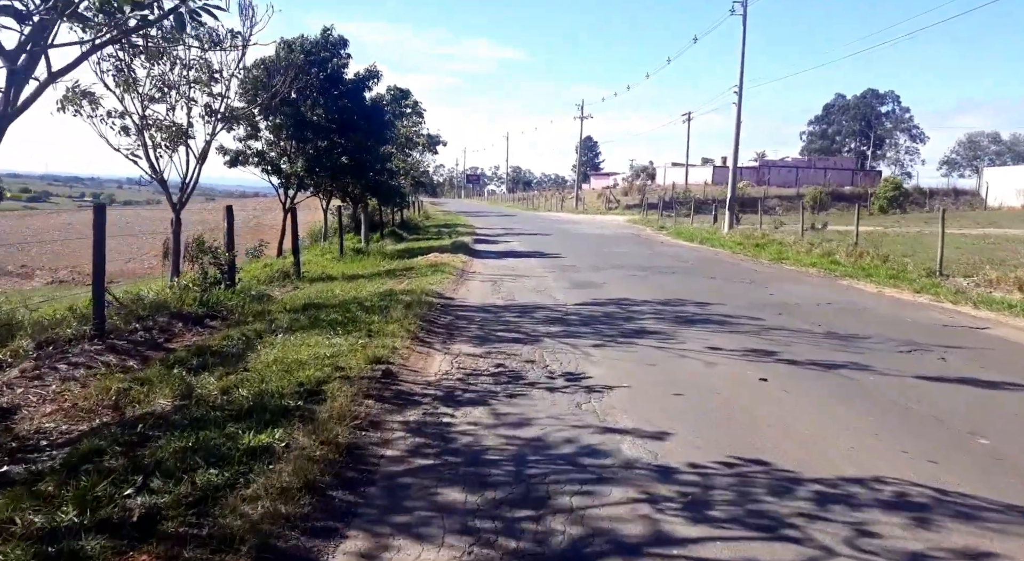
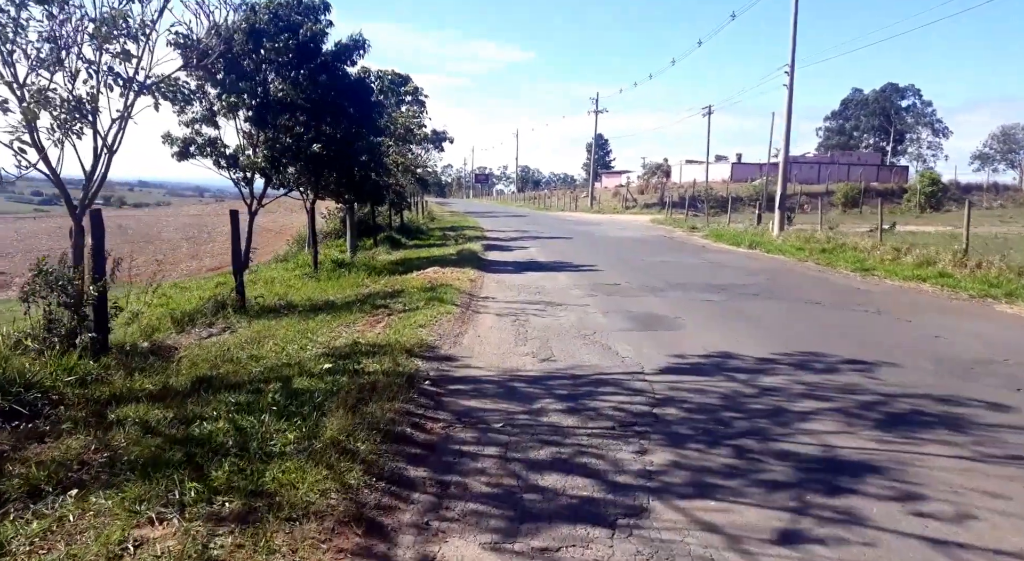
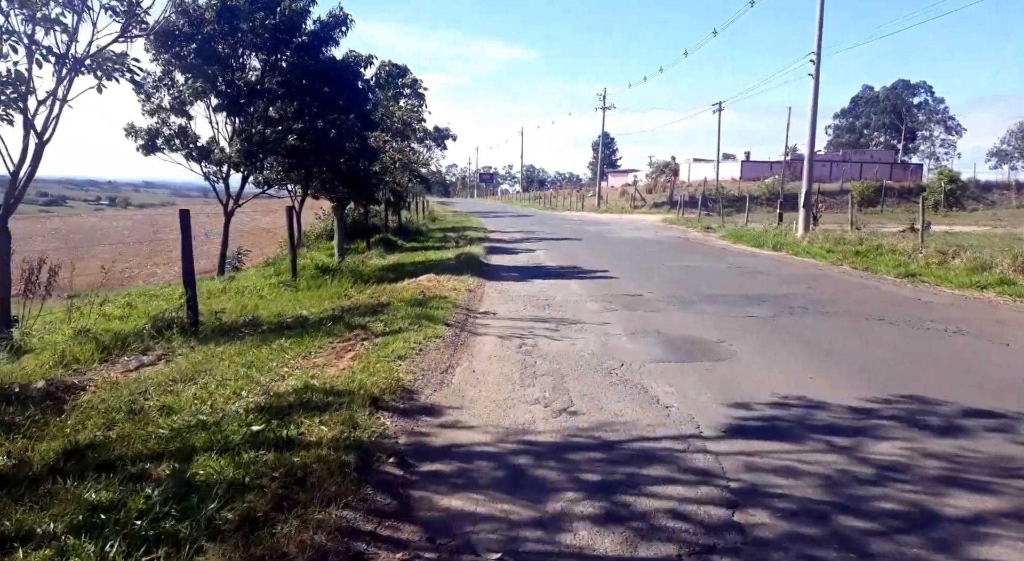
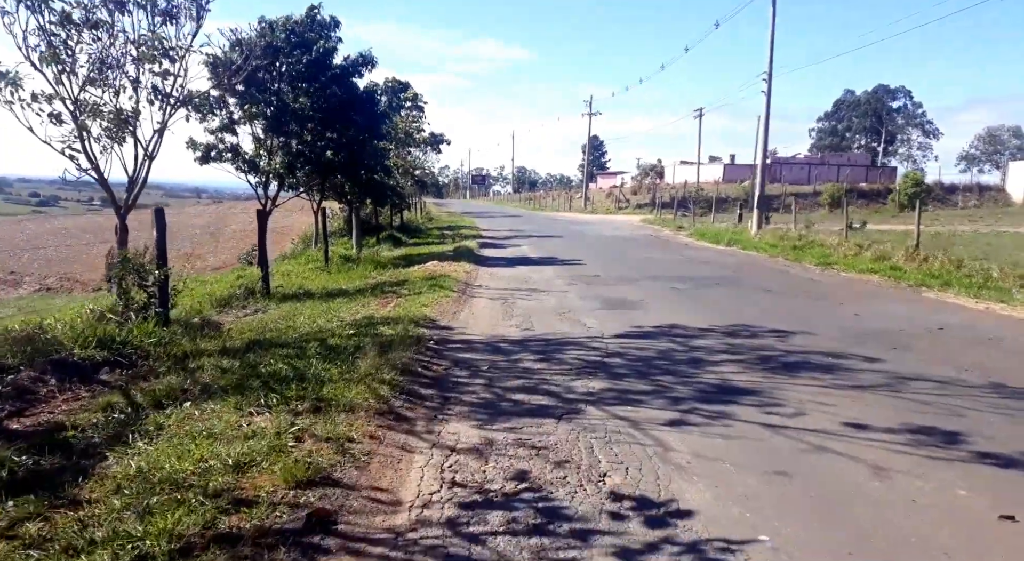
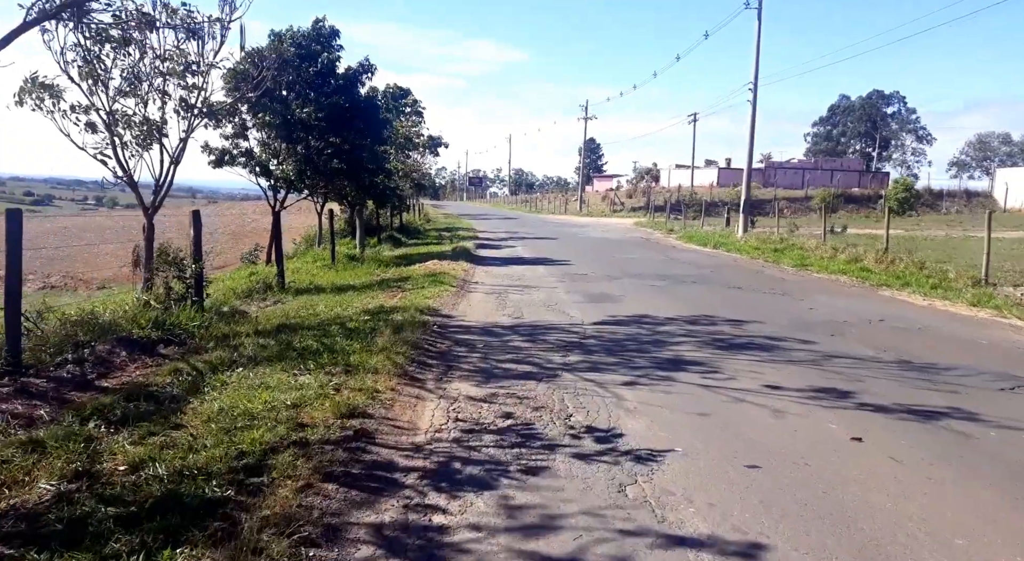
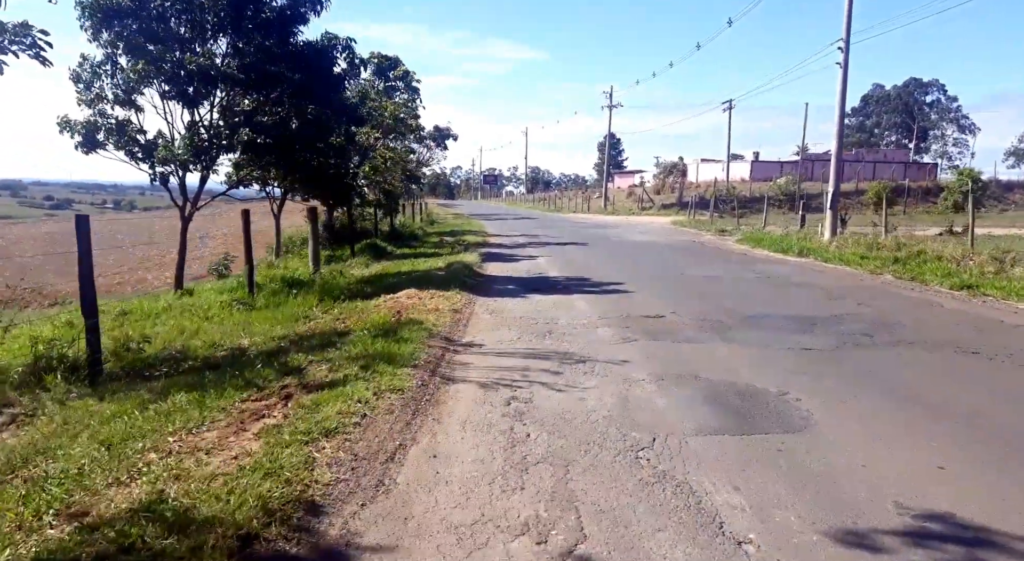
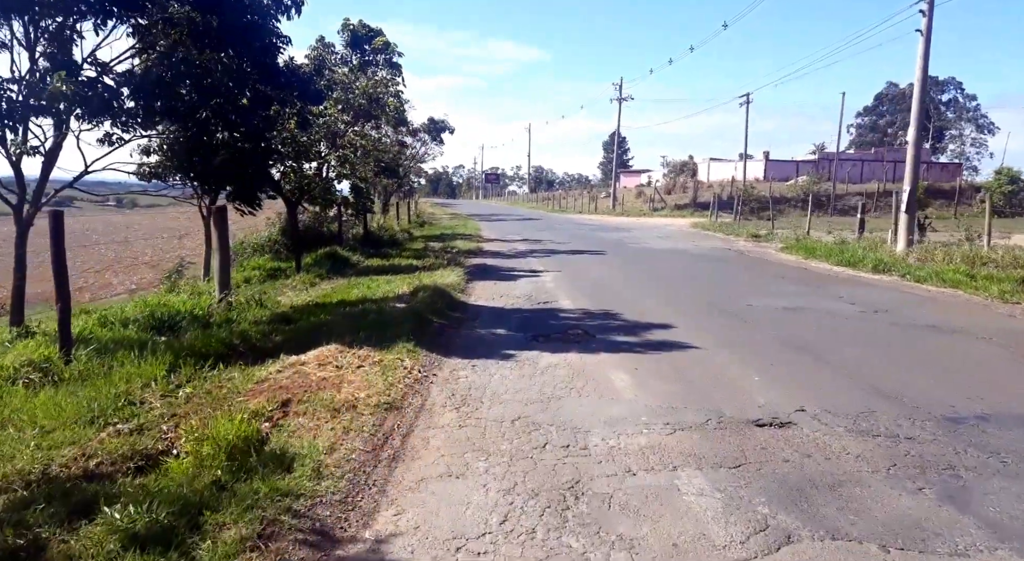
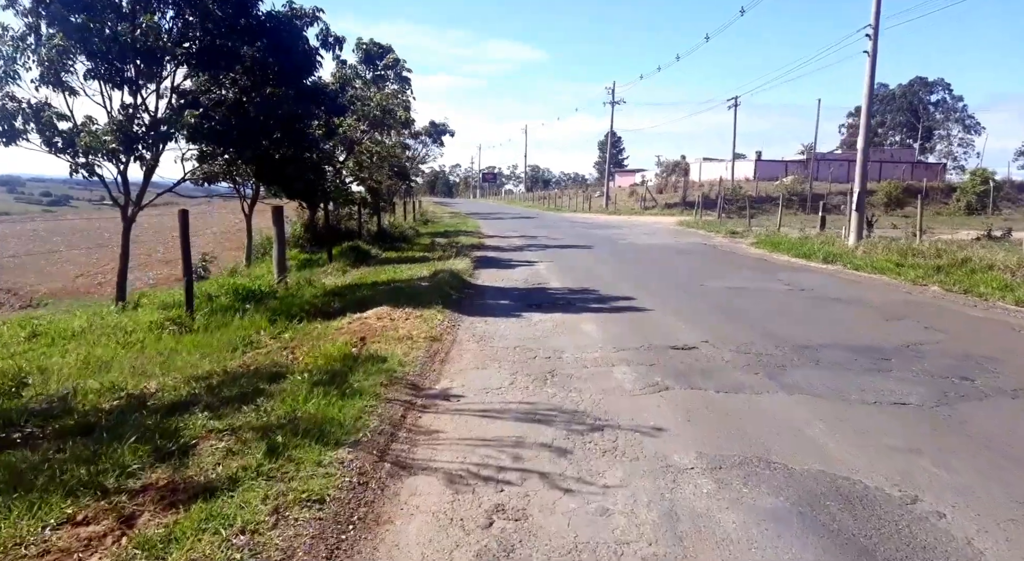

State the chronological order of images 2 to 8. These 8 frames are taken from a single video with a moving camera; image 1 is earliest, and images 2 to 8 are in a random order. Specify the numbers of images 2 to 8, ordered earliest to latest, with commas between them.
5, 4, 2, 3, 6, 8, 7
